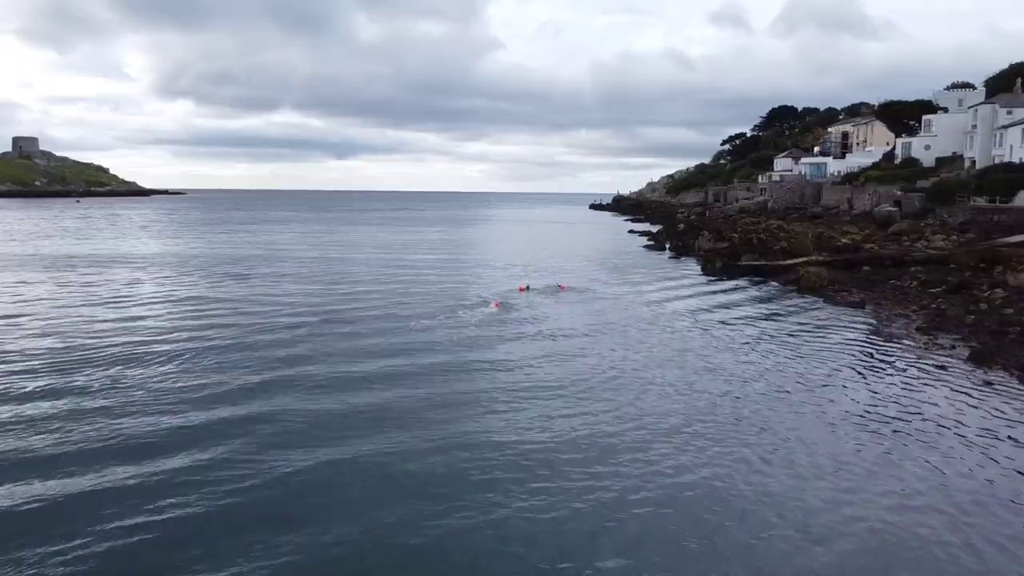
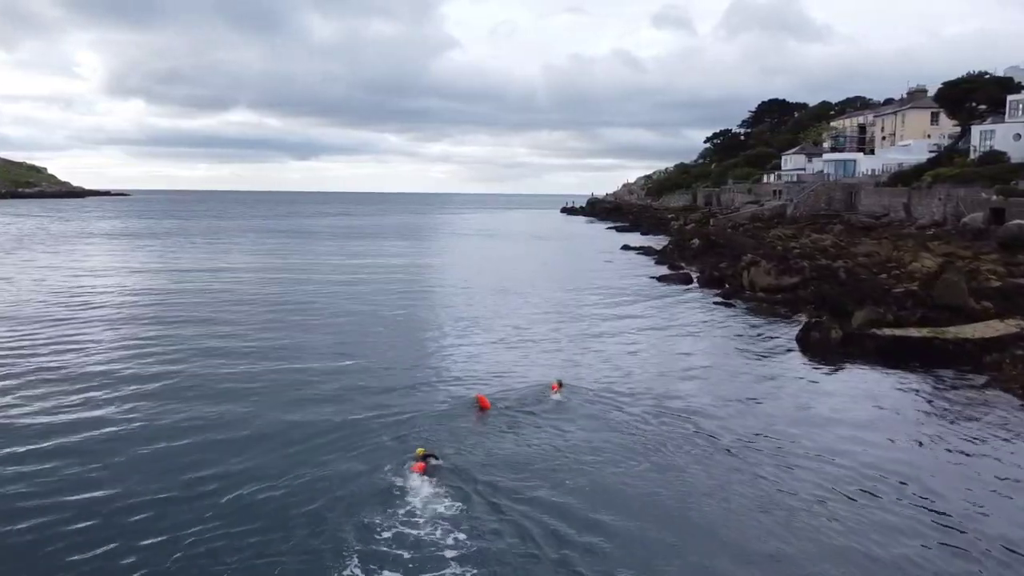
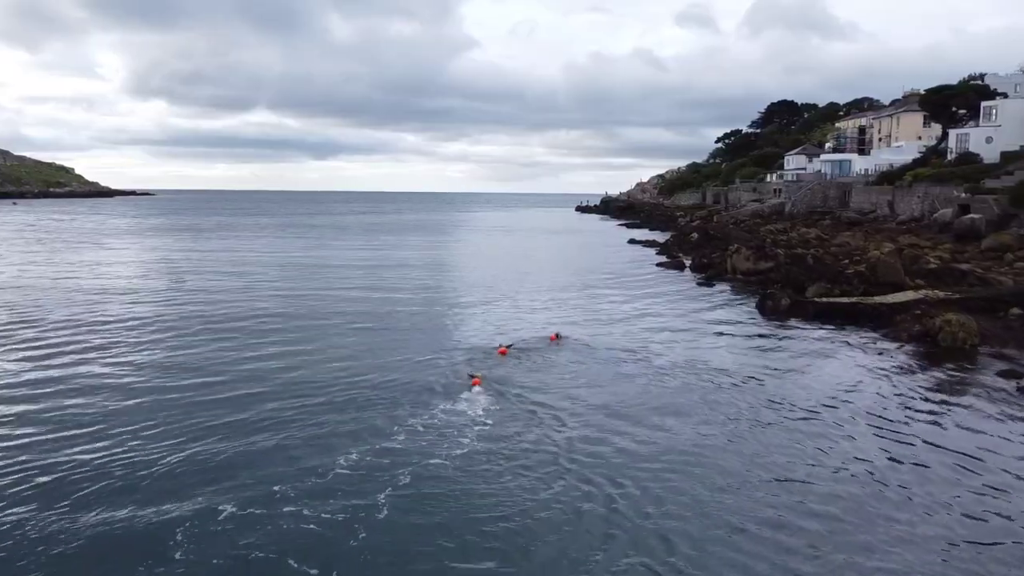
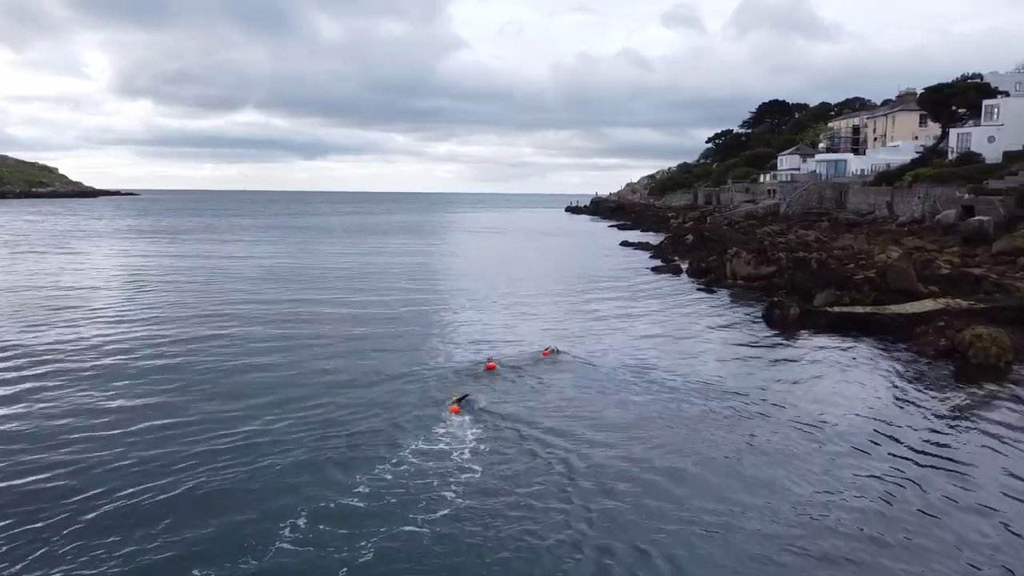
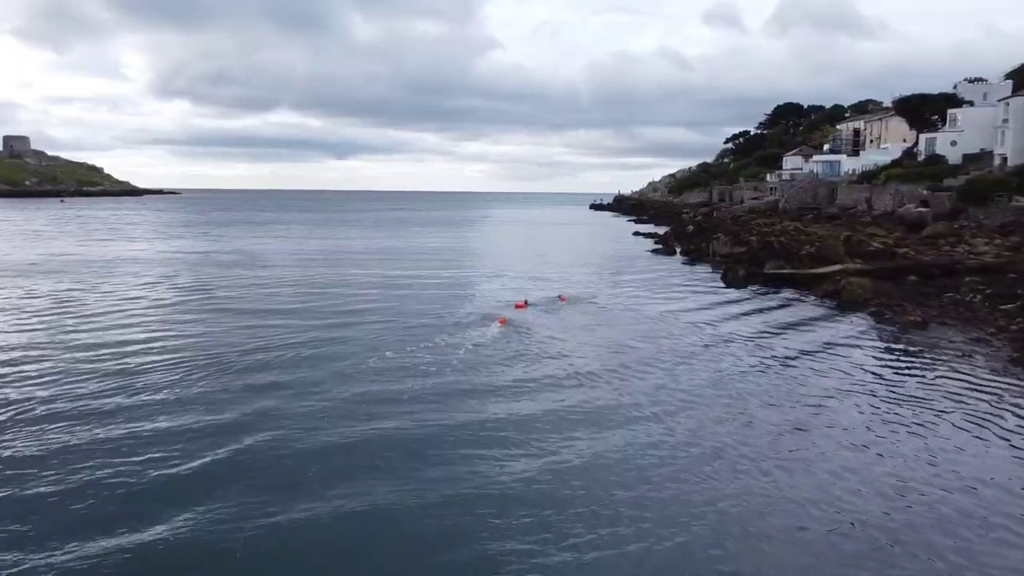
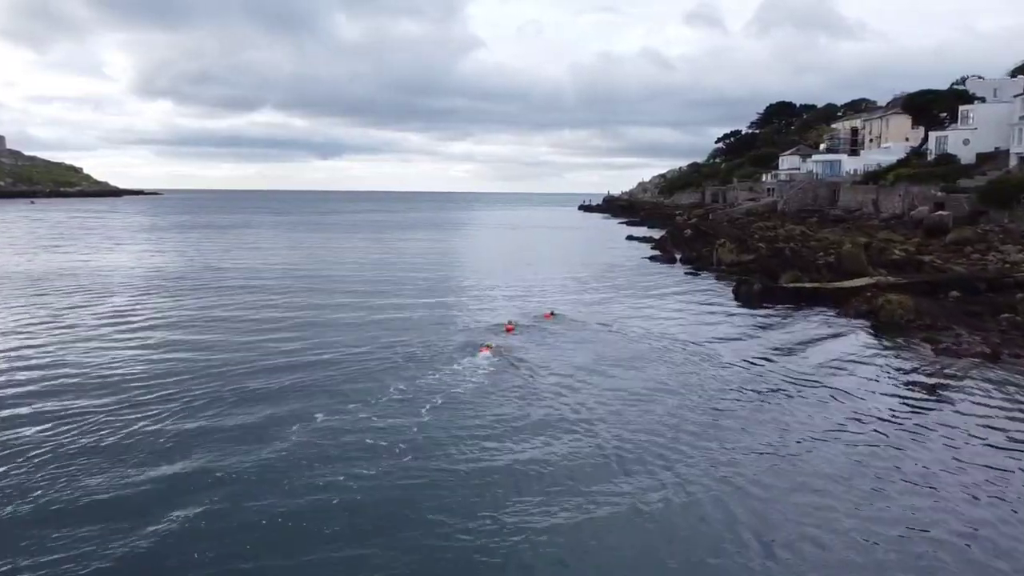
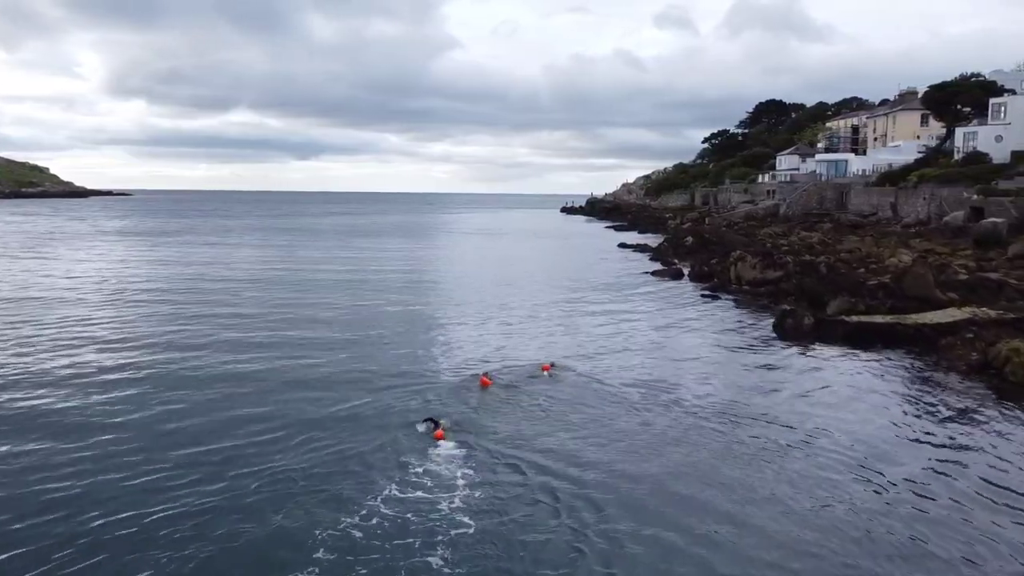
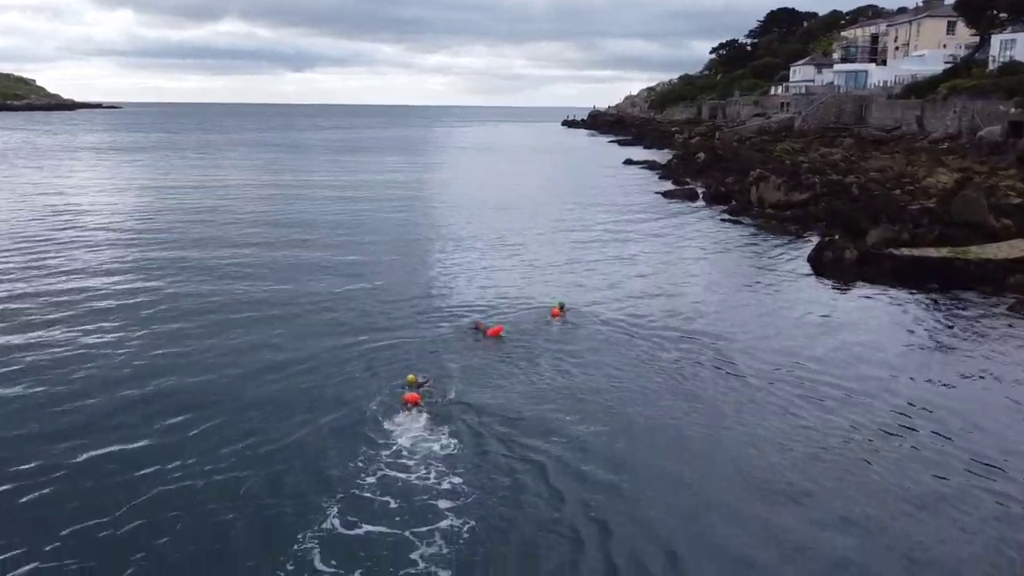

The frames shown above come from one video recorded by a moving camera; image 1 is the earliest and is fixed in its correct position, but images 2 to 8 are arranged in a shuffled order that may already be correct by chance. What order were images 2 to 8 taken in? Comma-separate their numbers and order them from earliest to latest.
5, 6, 3, 4, 7, 2, 8
